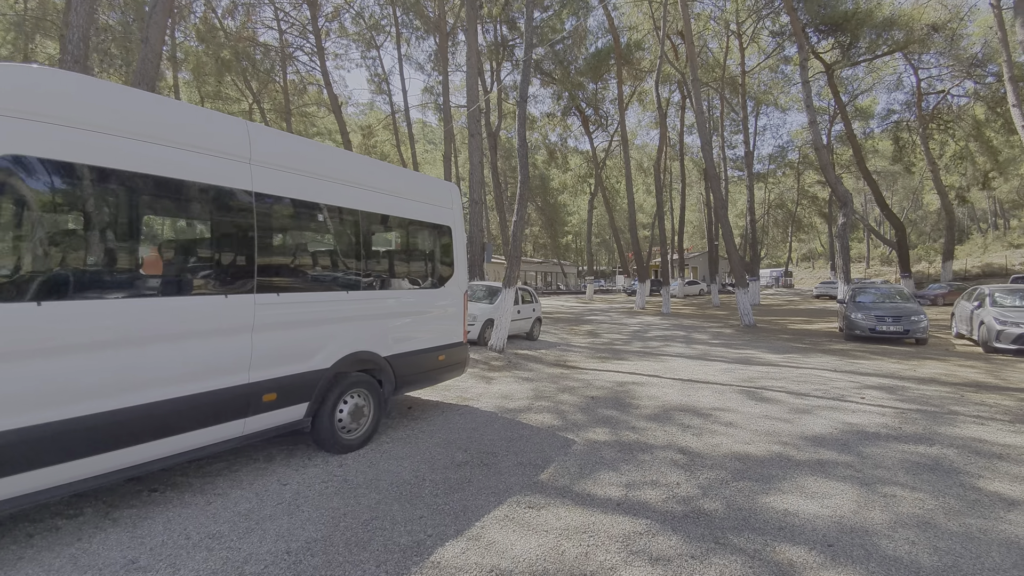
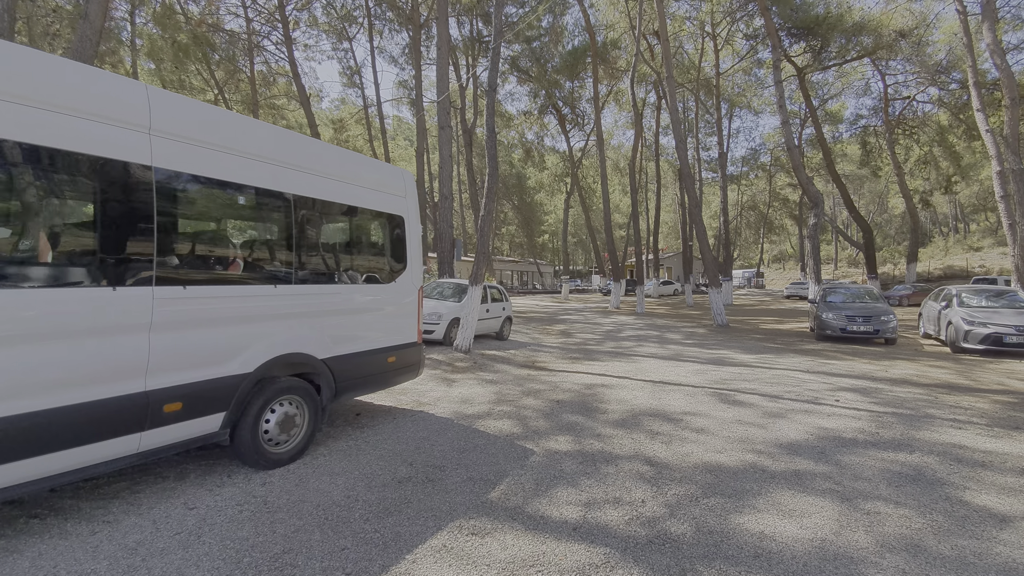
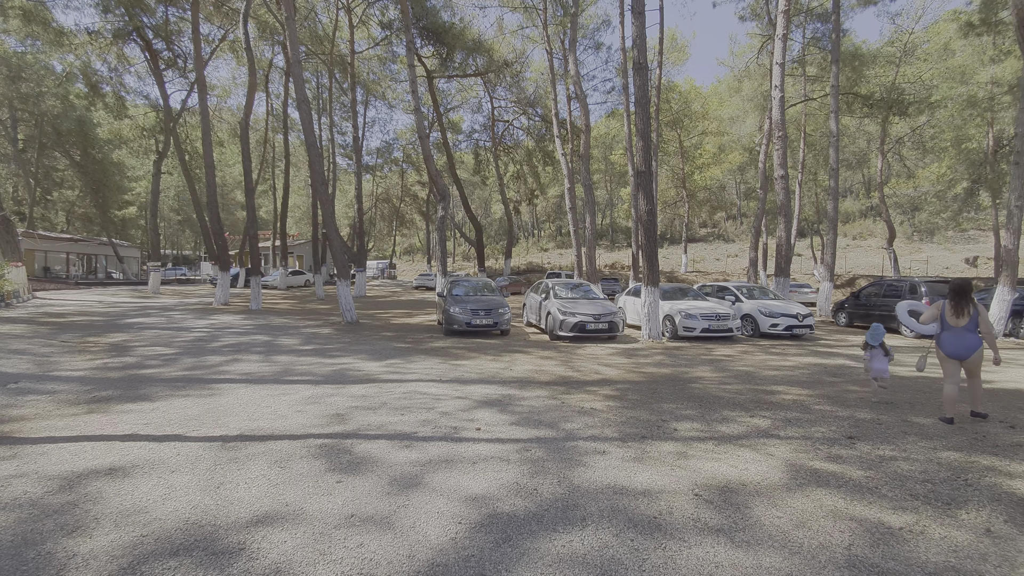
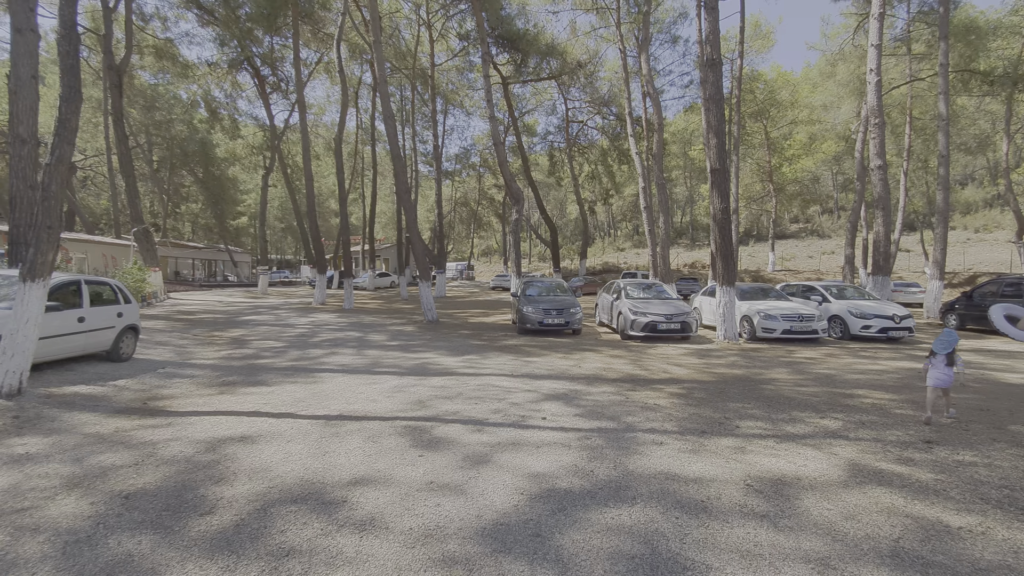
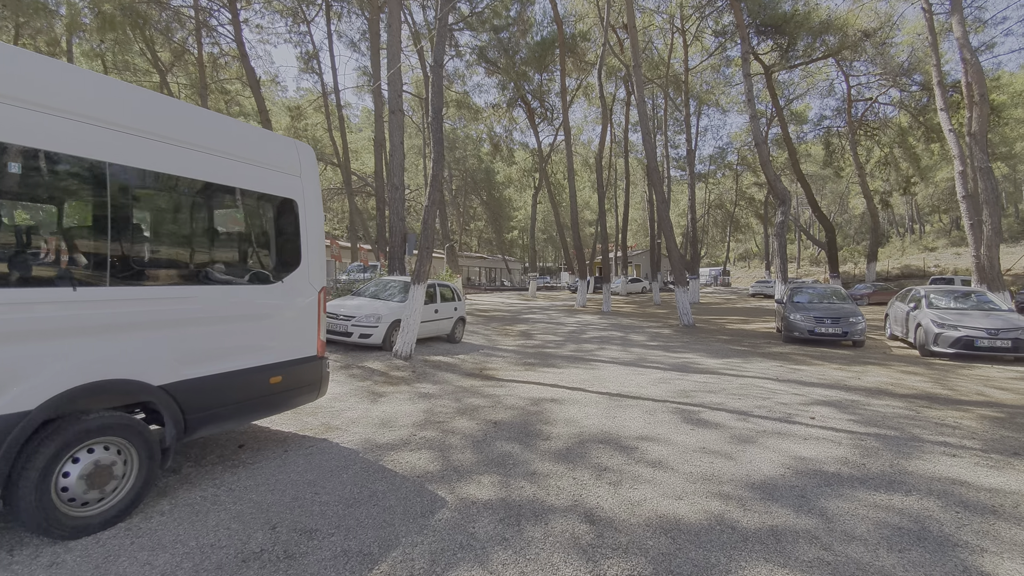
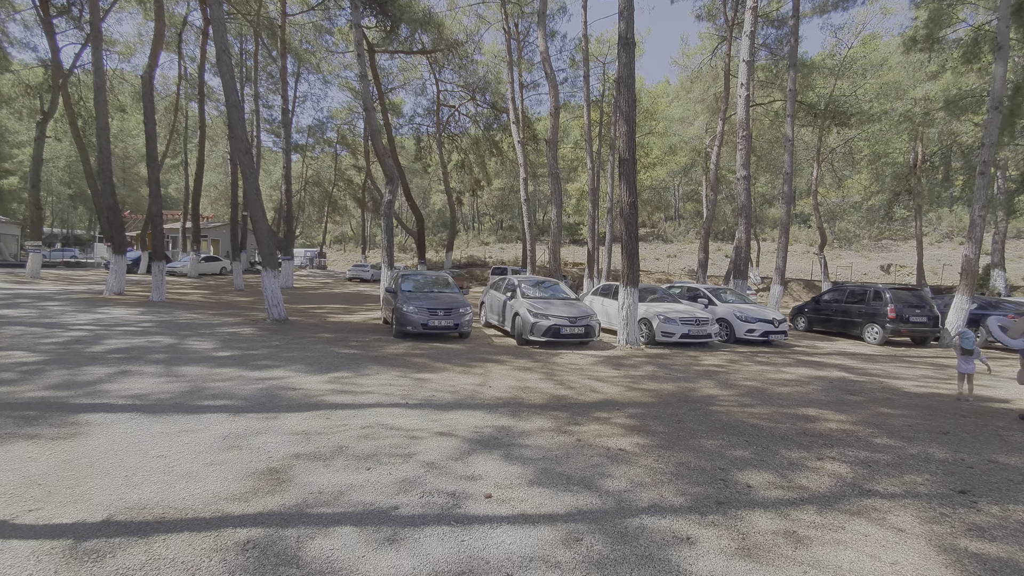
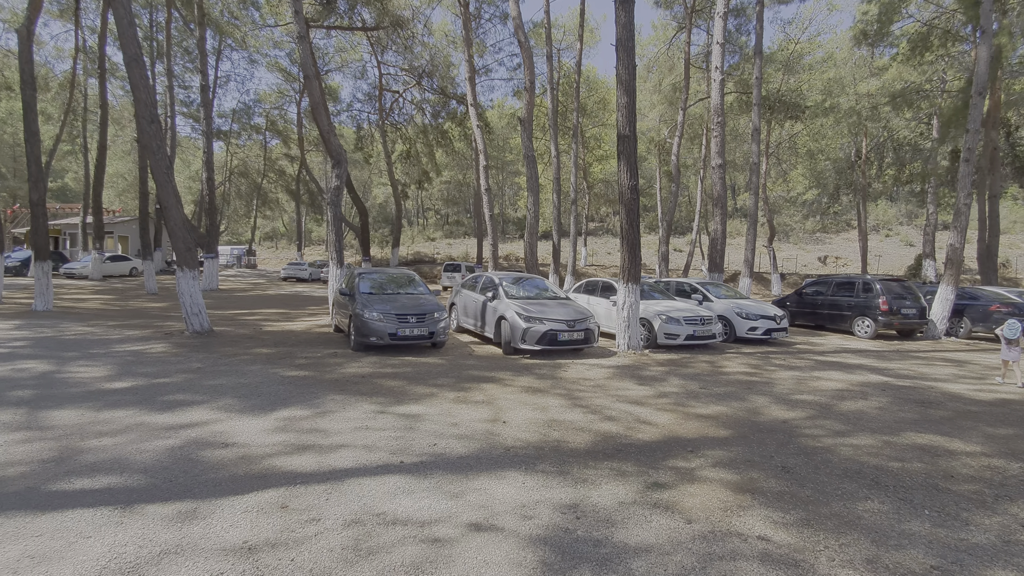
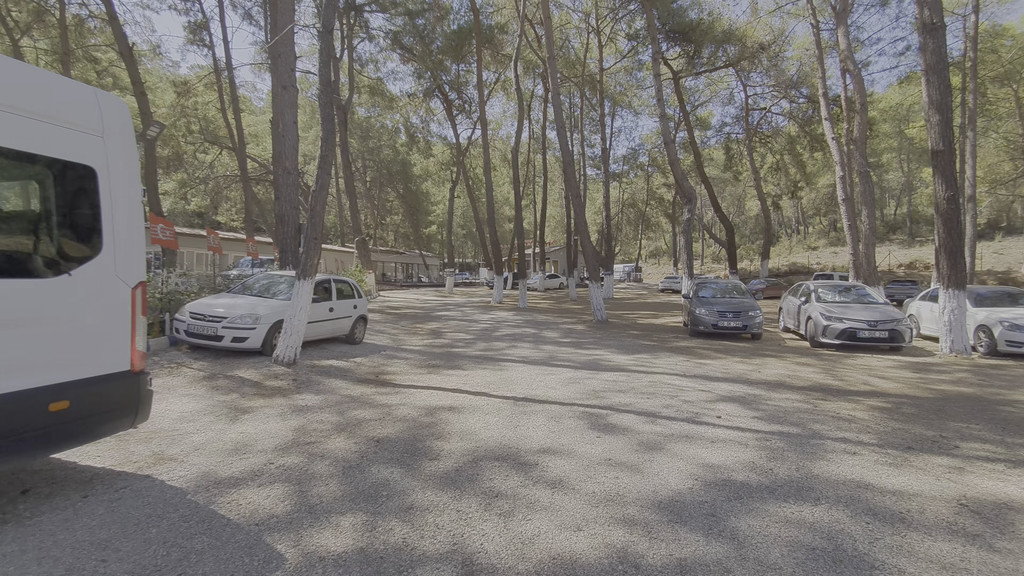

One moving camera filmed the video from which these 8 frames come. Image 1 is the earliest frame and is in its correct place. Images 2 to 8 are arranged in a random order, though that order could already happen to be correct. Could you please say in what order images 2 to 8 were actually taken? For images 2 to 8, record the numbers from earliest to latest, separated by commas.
2, 5, 8, 4, 3, 6, 7
